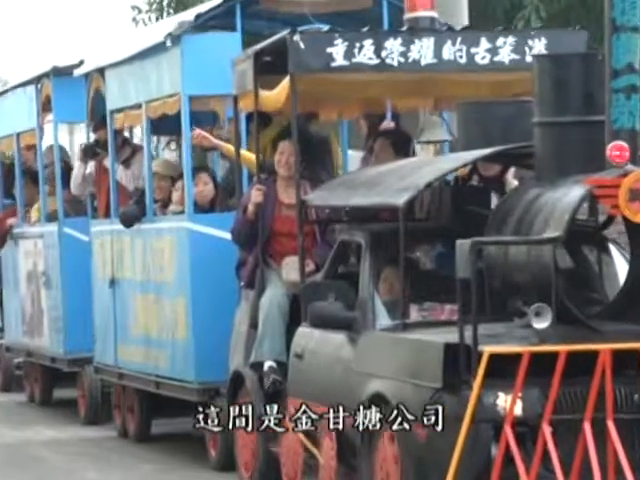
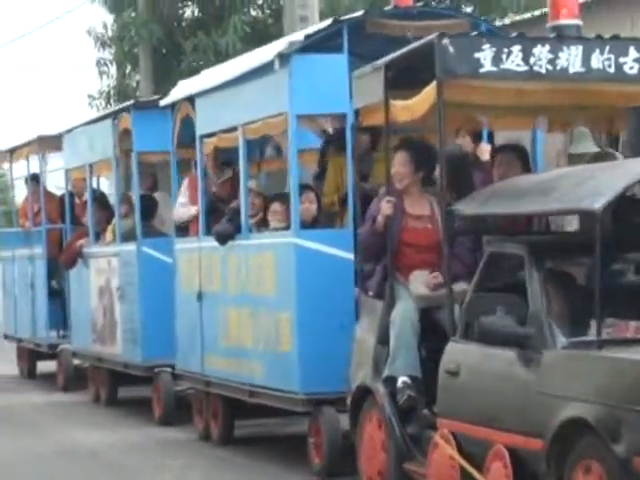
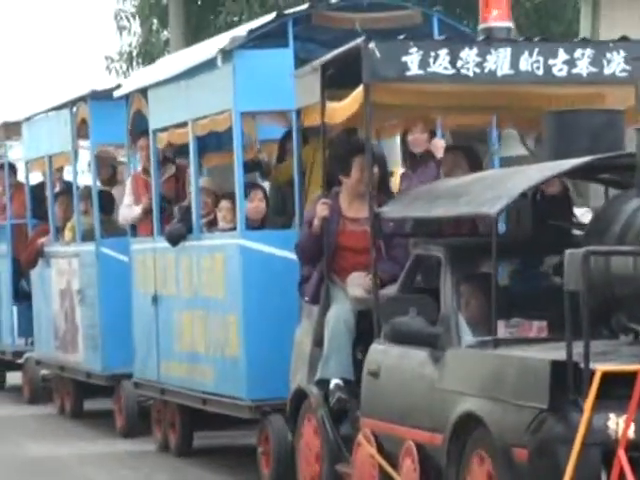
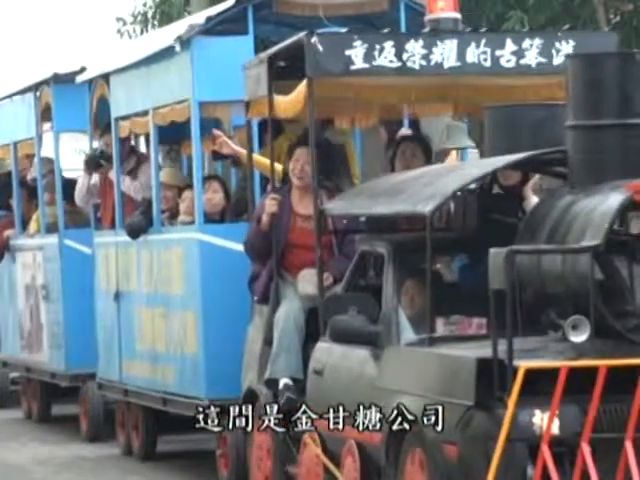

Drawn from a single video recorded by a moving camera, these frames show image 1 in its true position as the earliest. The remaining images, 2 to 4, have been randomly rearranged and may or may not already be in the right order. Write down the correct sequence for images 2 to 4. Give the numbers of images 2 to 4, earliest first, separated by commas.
4, 3, 2
